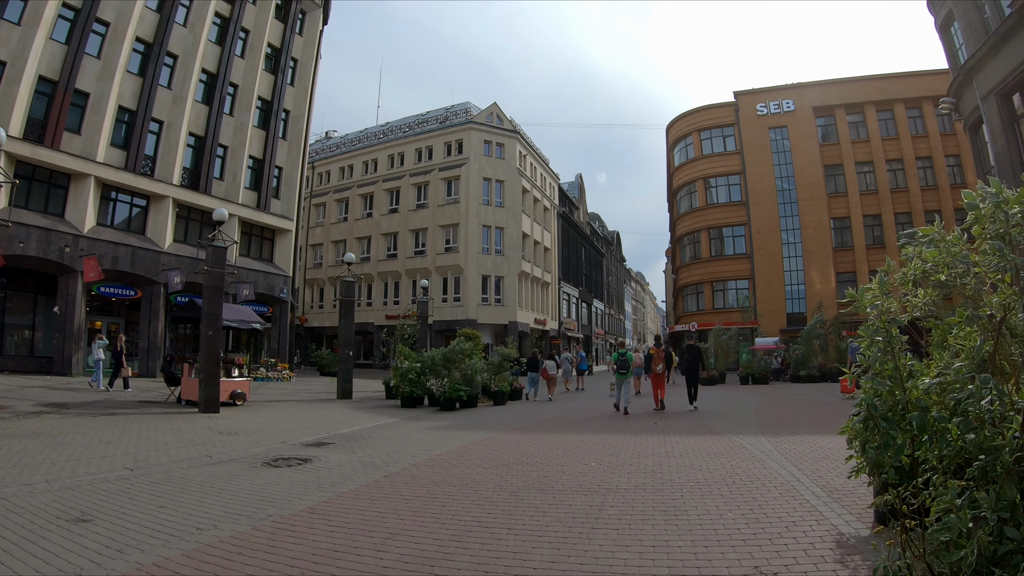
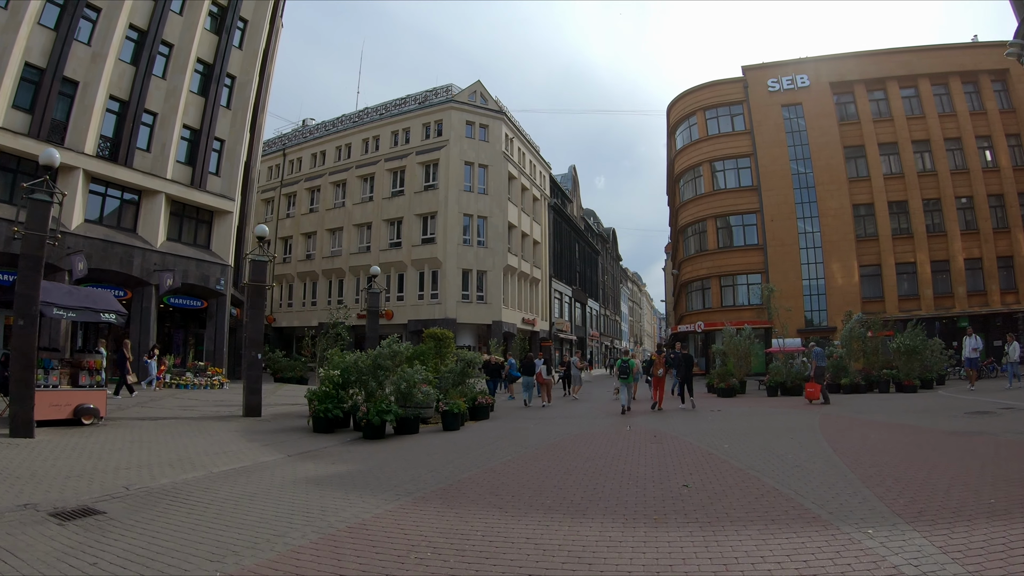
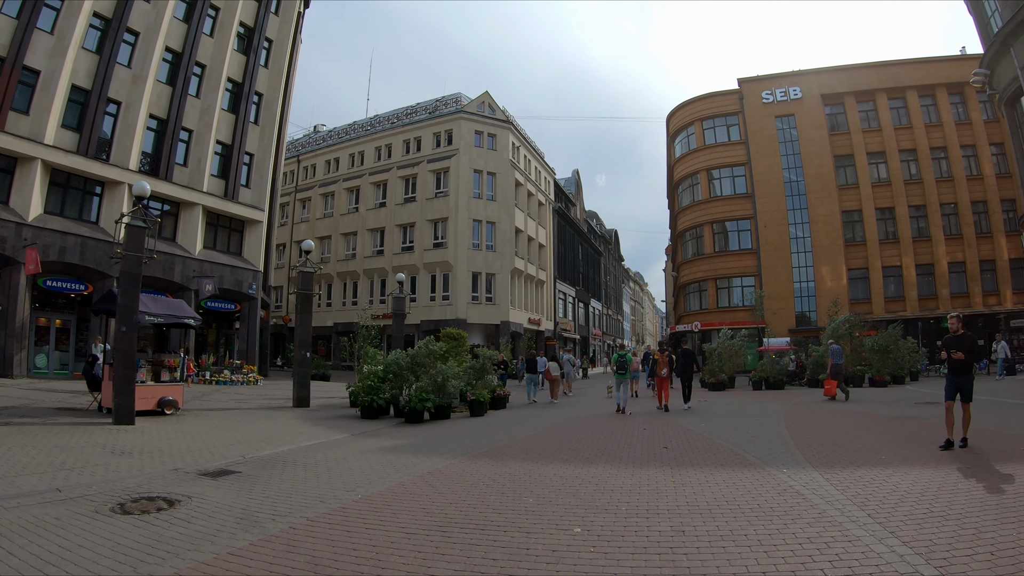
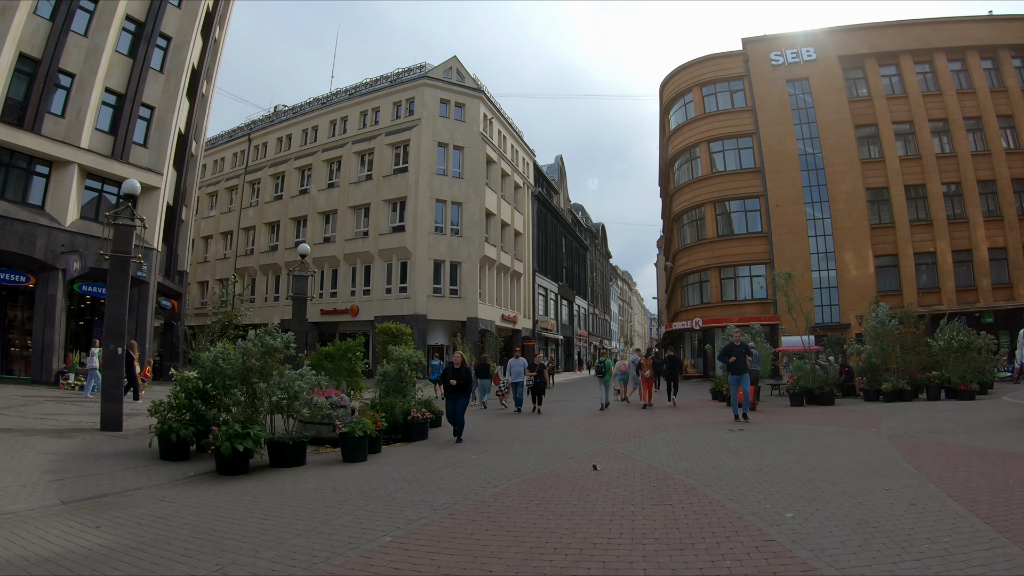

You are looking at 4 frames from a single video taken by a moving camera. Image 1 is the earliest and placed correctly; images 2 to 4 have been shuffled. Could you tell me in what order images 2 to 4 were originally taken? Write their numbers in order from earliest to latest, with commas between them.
3, 2, 4
